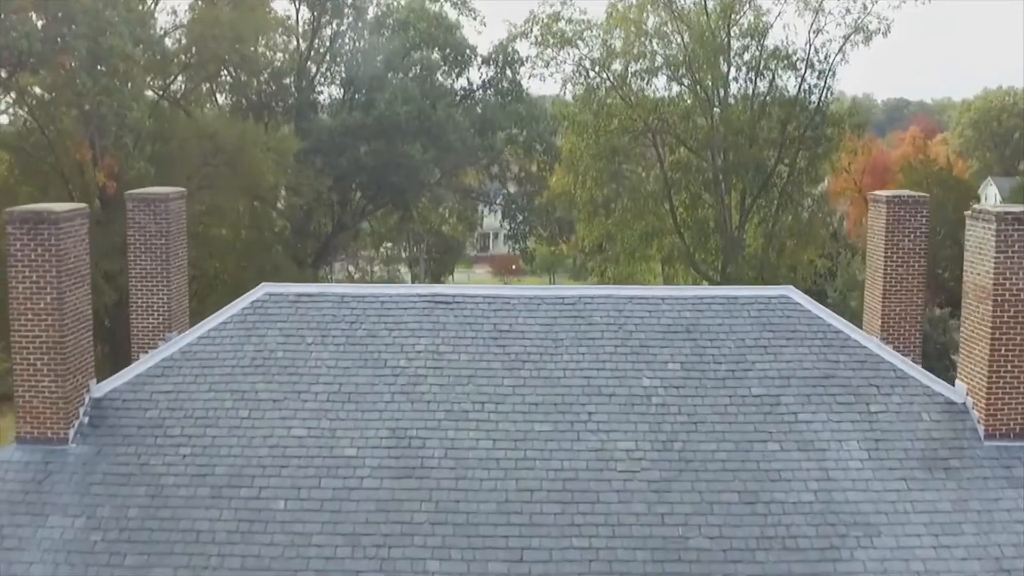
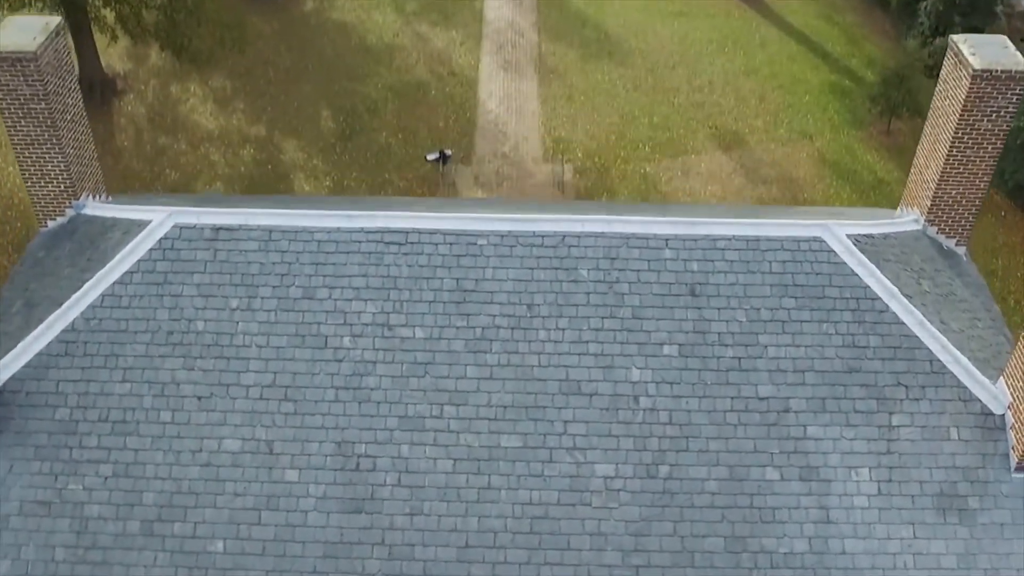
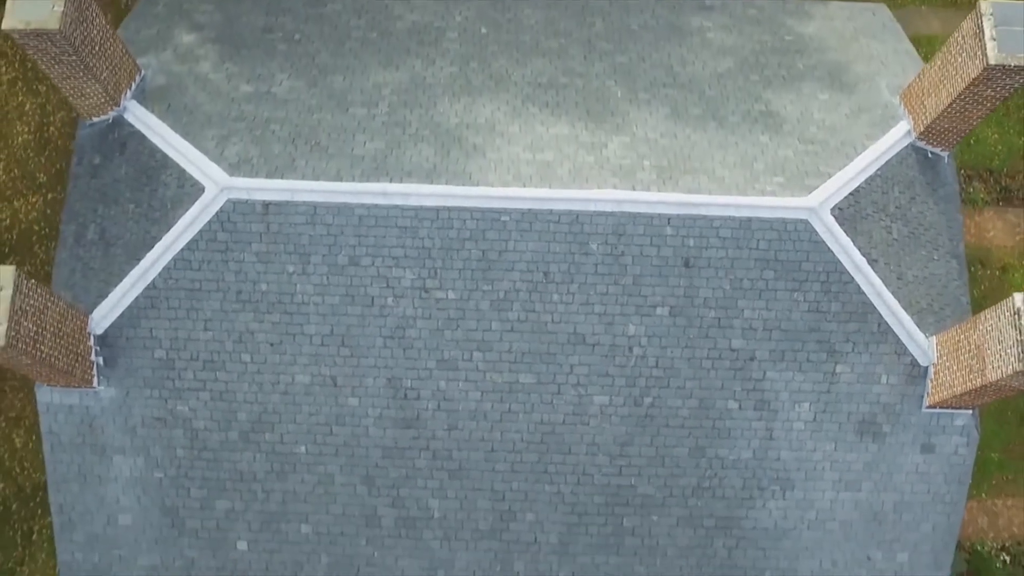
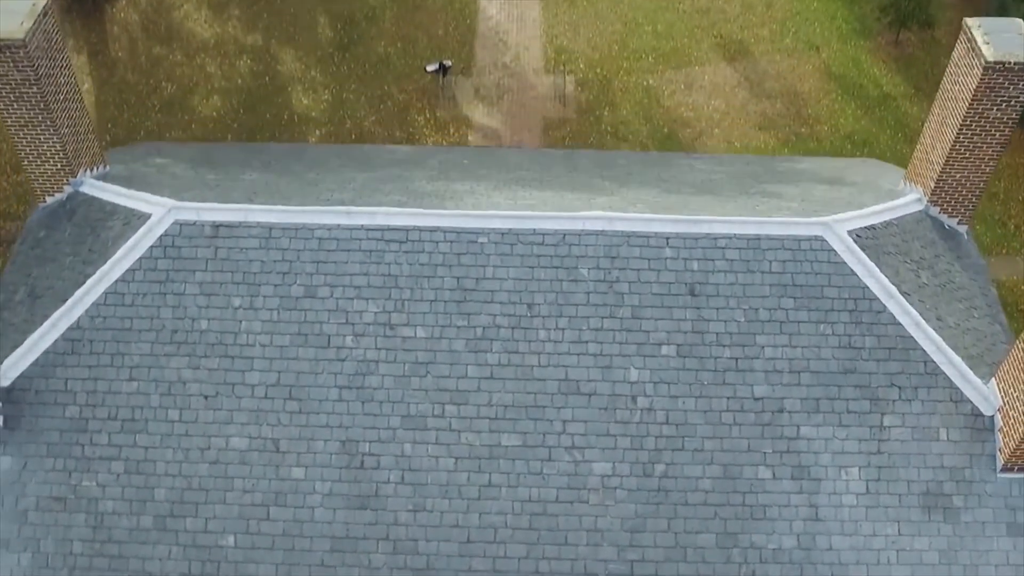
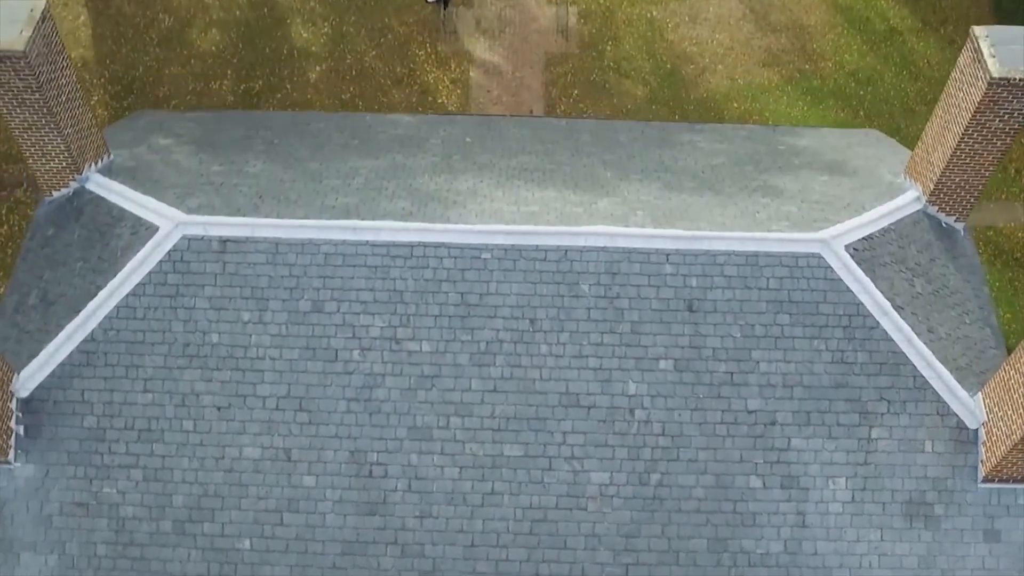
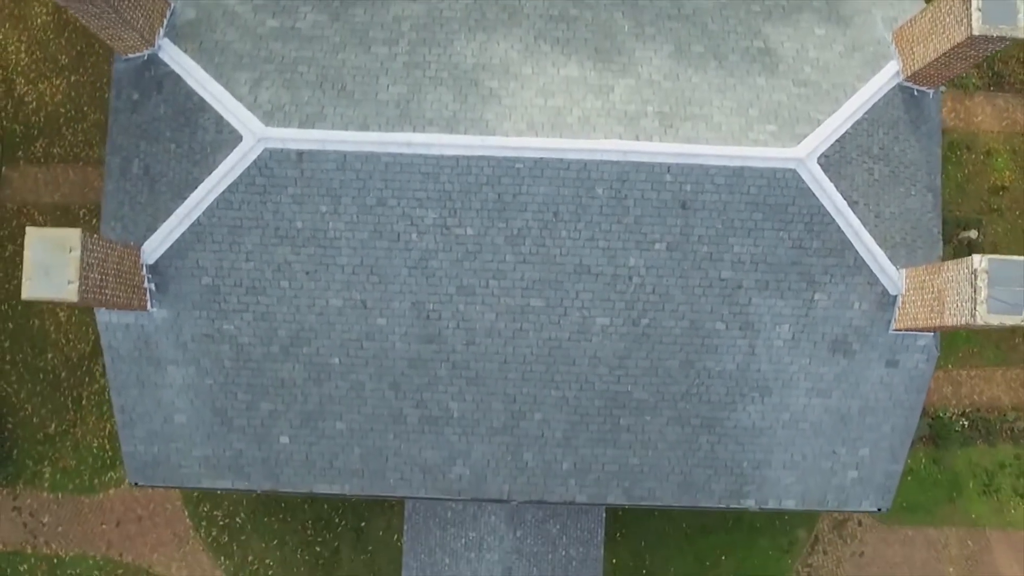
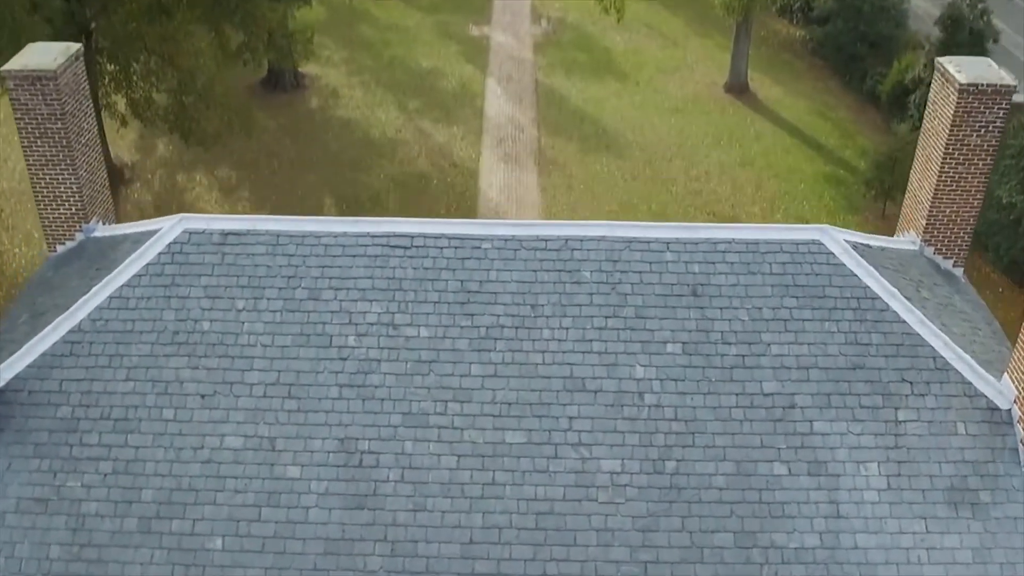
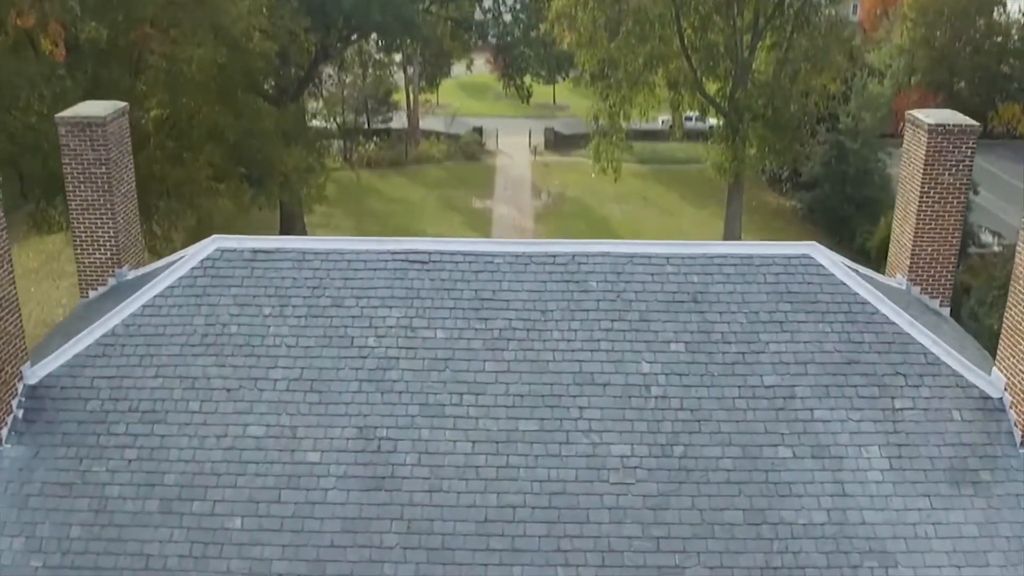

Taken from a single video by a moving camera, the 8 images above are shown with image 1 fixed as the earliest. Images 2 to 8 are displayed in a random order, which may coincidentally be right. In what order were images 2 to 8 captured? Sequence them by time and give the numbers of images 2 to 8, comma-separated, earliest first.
8, 7, 2, 4, 5, 3, 6
